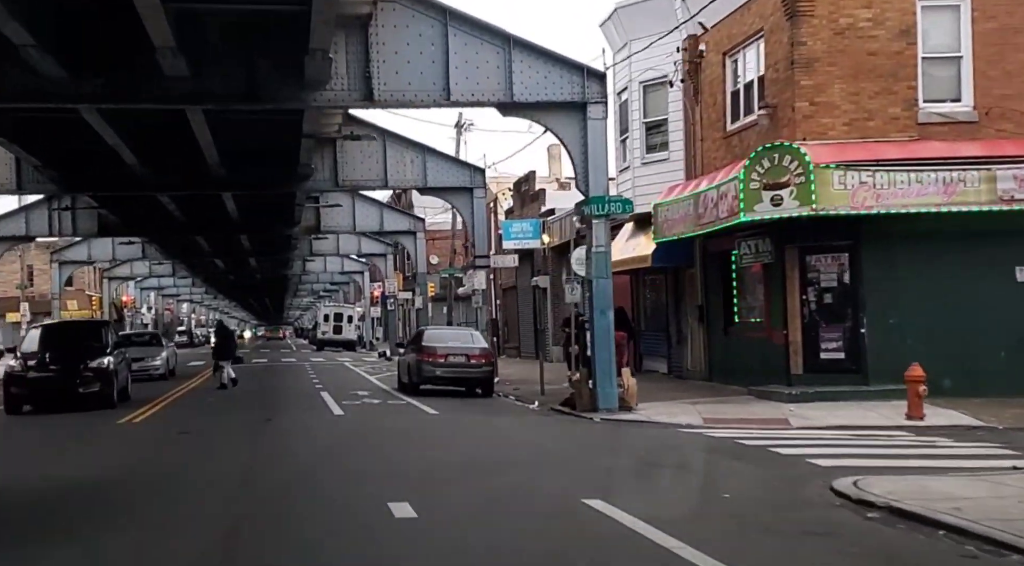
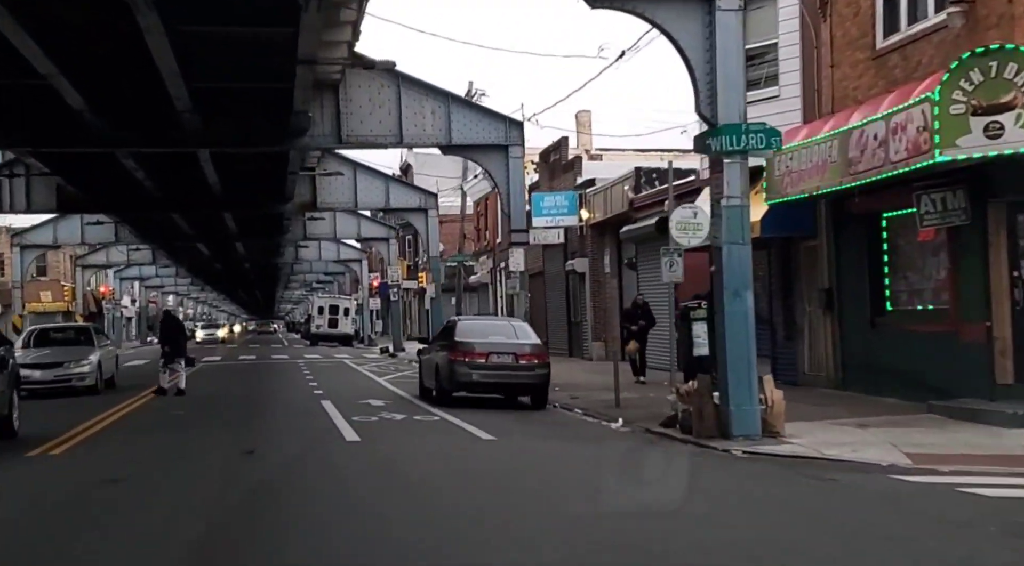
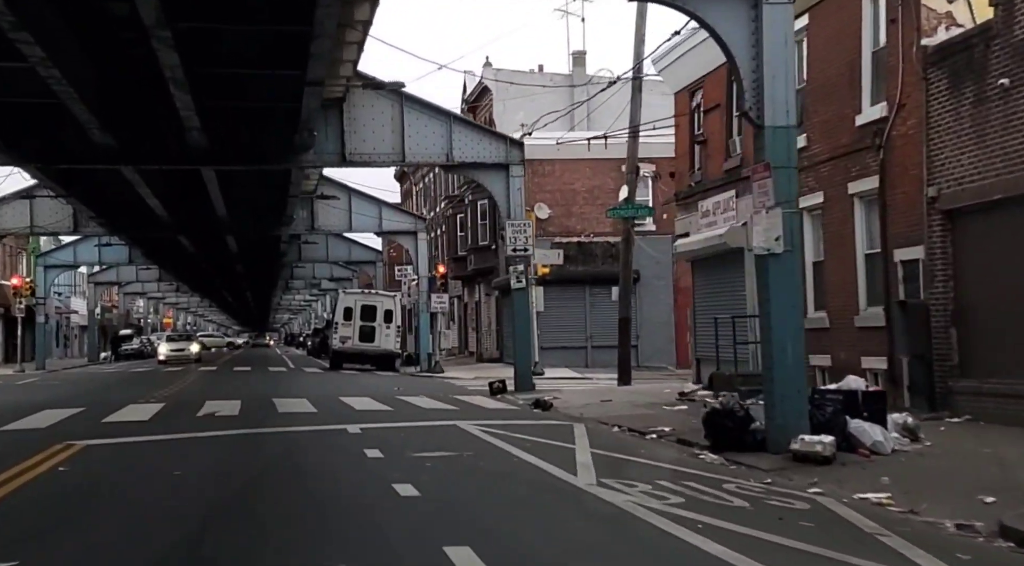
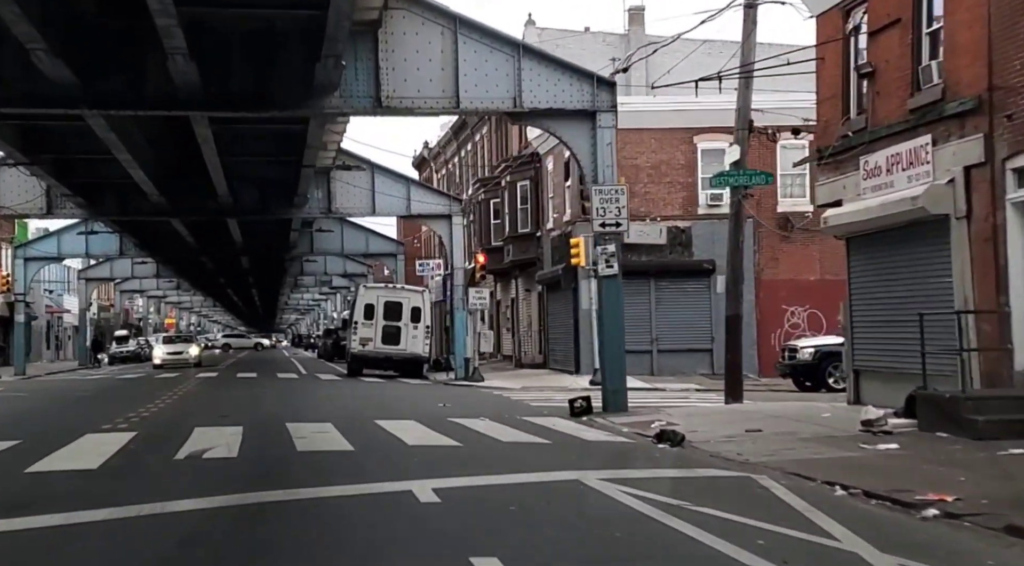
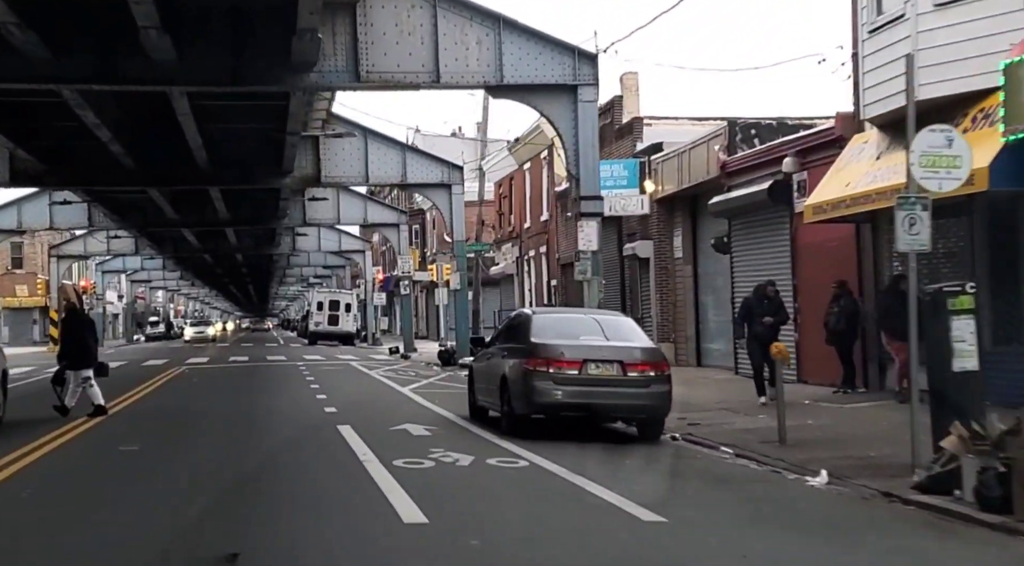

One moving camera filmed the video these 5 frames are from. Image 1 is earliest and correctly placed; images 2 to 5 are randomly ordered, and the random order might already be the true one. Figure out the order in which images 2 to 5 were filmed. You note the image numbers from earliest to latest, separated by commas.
2, 5, 3, 4
